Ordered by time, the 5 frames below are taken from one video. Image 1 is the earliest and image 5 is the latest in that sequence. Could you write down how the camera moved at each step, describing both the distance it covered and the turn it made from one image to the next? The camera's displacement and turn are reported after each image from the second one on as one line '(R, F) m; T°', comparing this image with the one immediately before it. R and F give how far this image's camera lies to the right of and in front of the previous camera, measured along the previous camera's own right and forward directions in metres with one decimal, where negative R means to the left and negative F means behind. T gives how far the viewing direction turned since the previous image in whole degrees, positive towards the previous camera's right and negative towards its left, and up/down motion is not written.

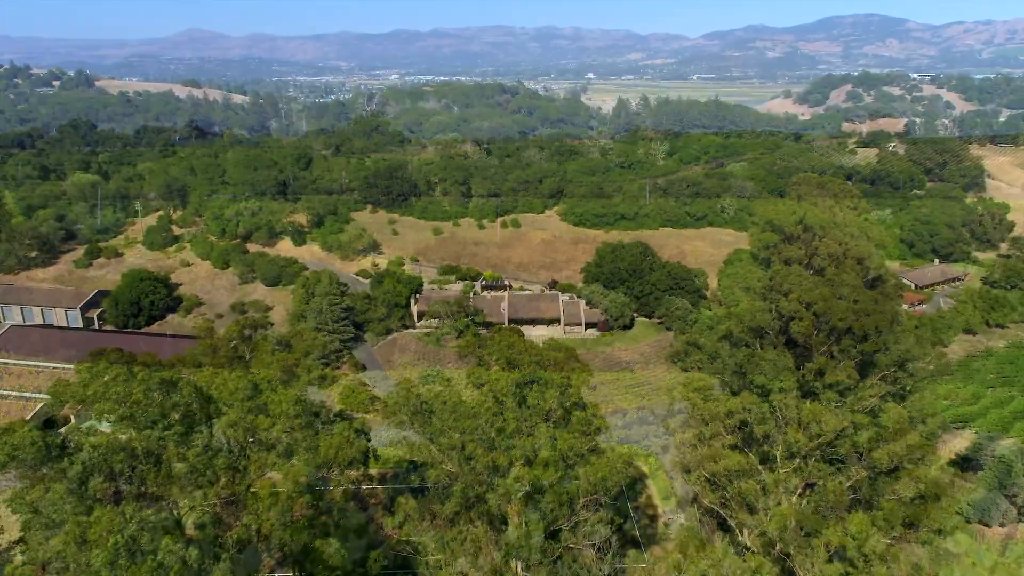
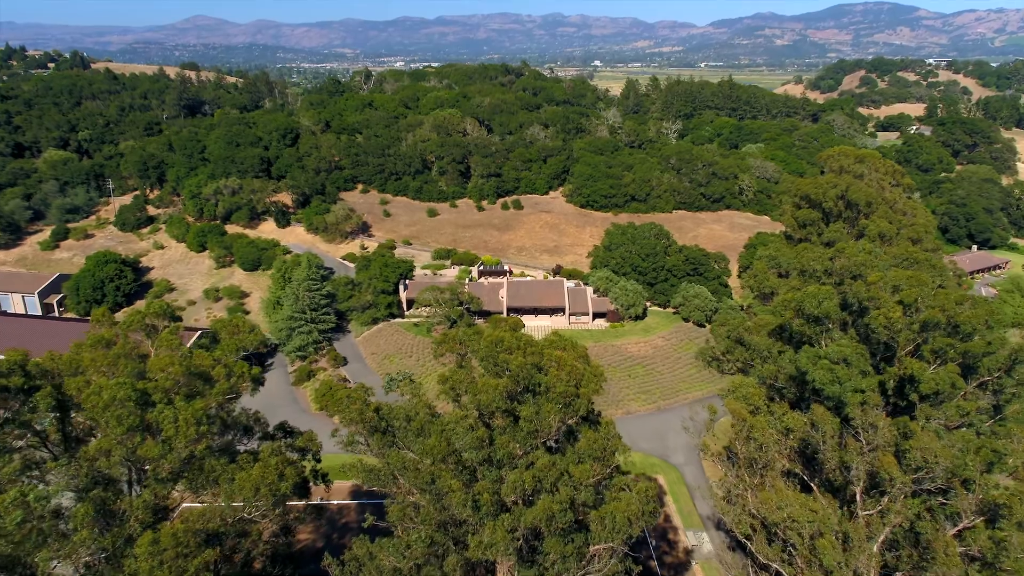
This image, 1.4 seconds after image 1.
(+0.3, +4.1) m; 0°
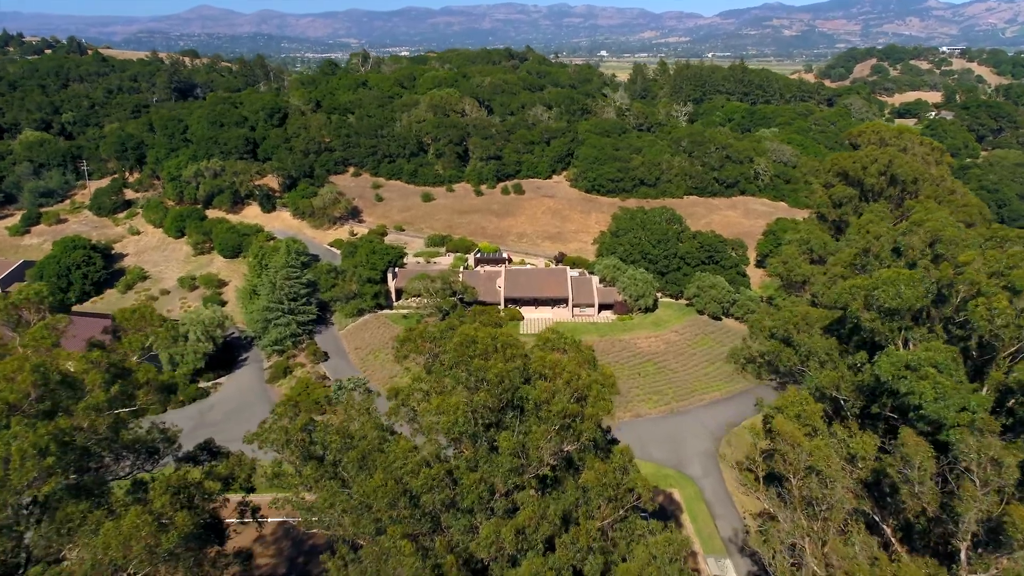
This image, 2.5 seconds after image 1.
(+0.3, +3.2) m; 0°
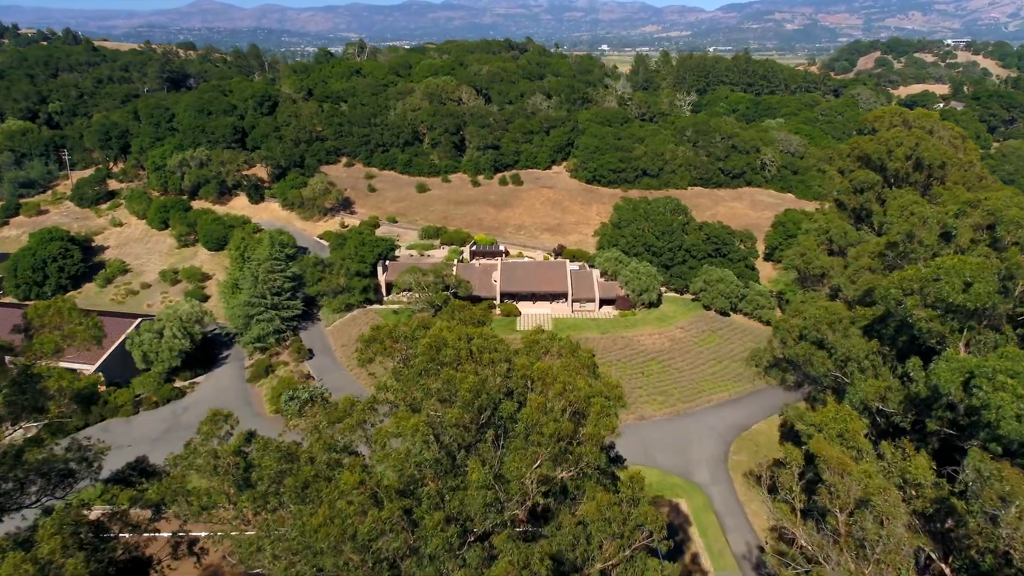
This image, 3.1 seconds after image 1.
(+0.2, +1.8) m; 0°
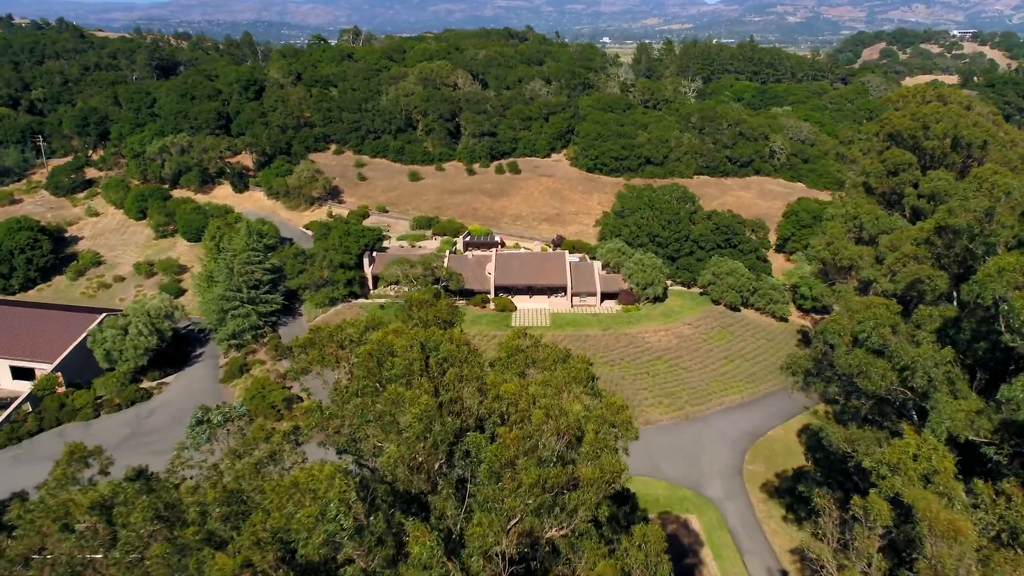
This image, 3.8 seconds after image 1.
(+0.2, +2.2) m; 0°
